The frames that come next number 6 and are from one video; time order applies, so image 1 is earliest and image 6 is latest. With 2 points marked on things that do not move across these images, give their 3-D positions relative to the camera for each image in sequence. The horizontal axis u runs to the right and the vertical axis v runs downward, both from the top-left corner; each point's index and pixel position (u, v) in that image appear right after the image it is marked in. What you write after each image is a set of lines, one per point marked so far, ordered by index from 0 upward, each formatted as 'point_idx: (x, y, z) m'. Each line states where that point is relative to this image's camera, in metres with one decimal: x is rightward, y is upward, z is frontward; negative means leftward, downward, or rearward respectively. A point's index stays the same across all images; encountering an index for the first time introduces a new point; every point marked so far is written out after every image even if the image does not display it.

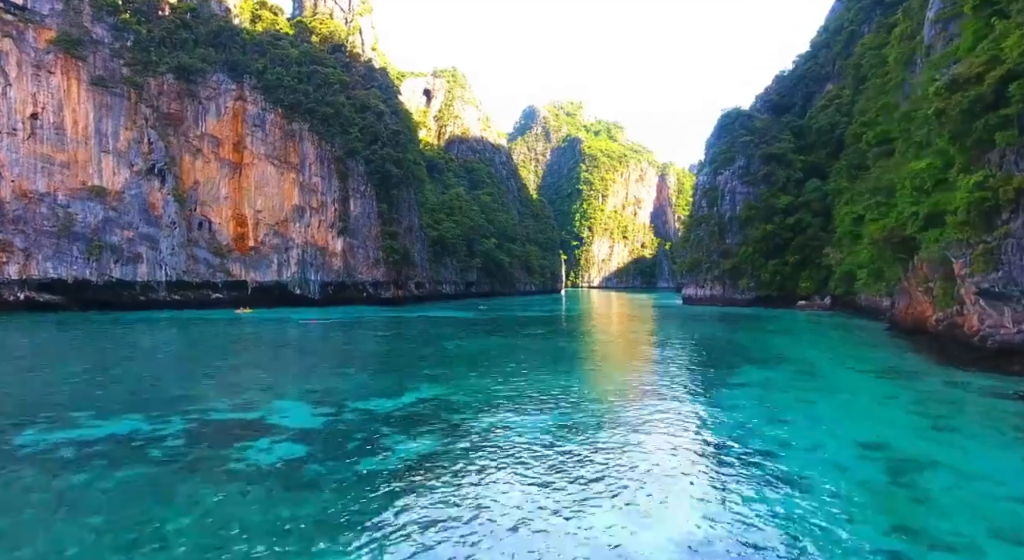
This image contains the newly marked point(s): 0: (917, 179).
0: (+9.0, +2.3, +13.6) m
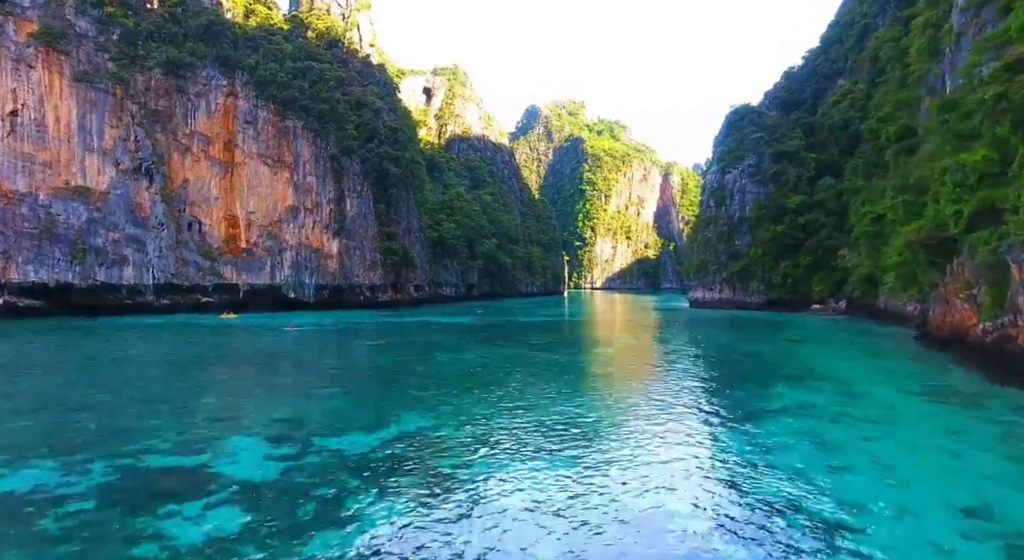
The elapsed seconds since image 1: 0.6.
0: (+9.1, +2.1, +12.4) m
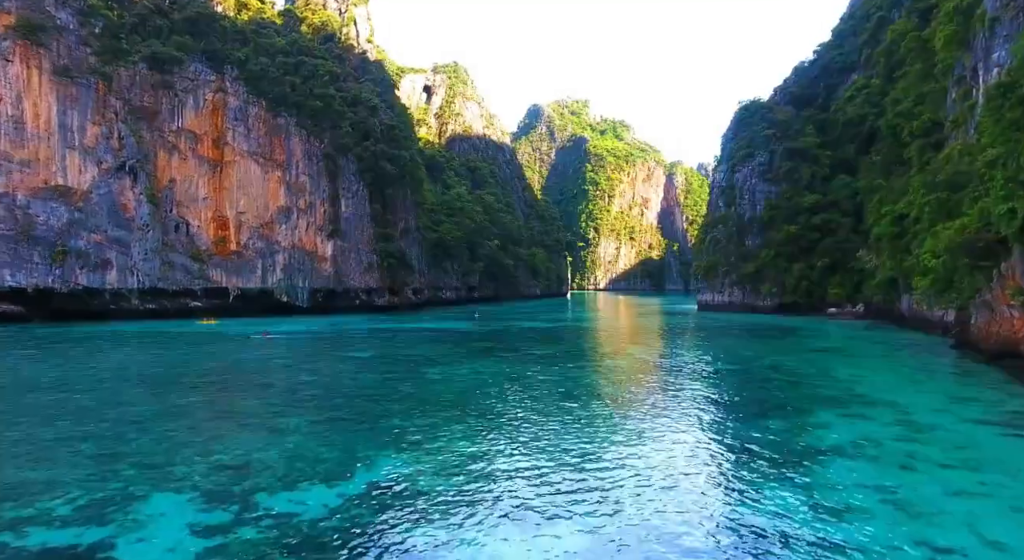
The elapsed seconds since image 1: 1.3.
0: (+9.1, +2.0, +11.1) m
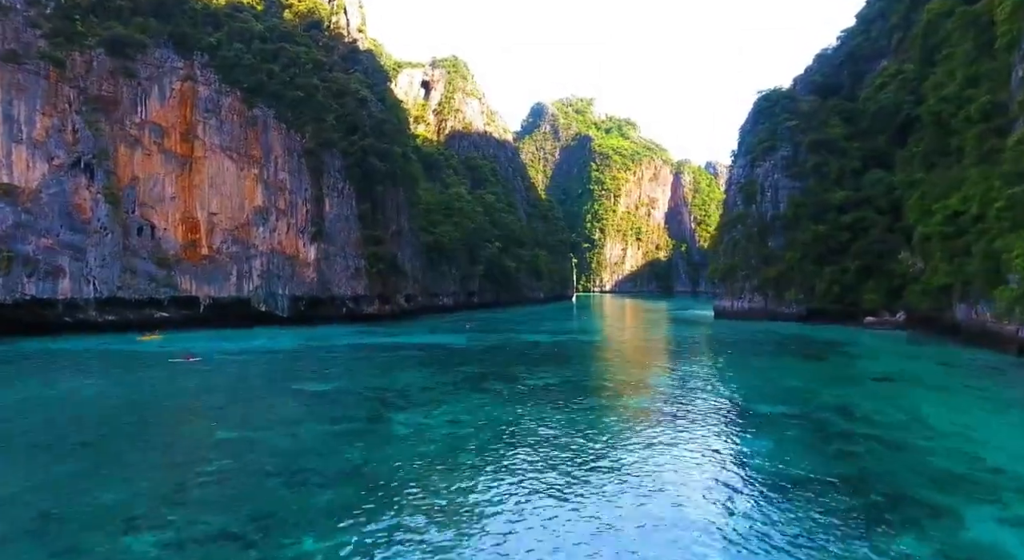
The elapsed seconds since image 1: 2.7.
0: (+8.9, +1.8, +8.2) m
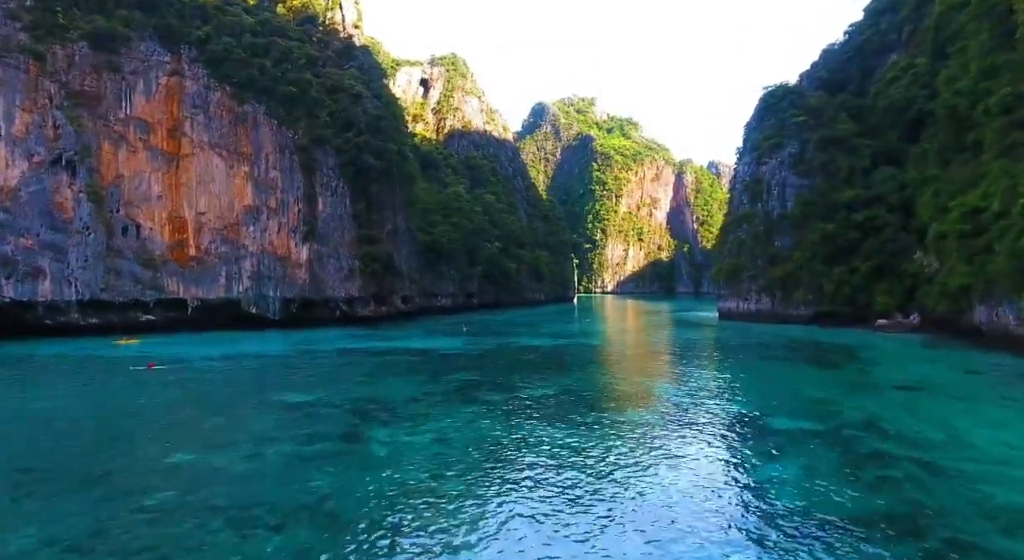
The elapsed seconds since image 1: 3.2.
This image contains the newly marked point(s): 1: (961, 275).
0: (+8.8, +1.8, +7.2) m
1: (+14.1, +0.2, +19.2) m
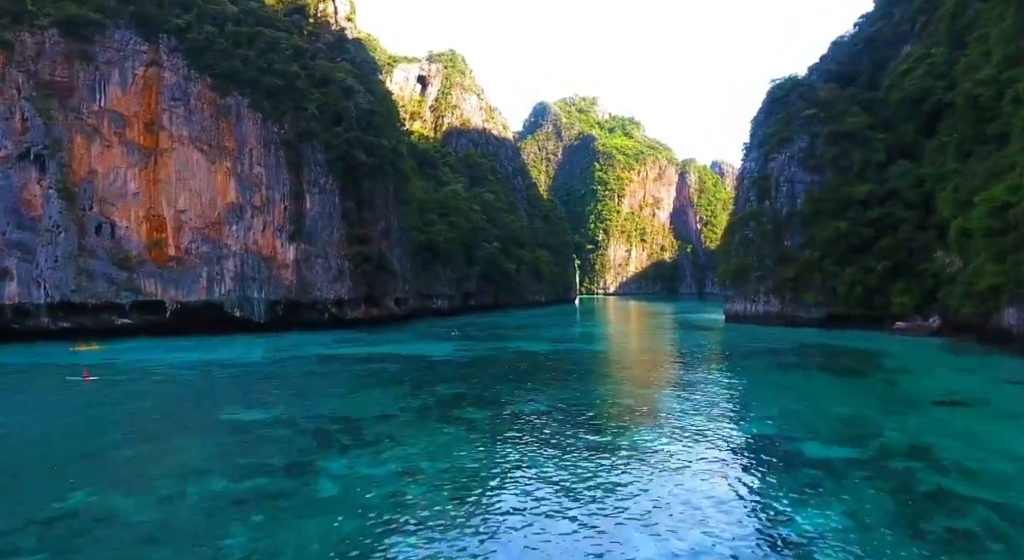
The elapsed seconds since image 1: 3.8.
0: (+8.6, +1.8, +5.9) m
1: (+13.9, +0.2, +17.8) m
